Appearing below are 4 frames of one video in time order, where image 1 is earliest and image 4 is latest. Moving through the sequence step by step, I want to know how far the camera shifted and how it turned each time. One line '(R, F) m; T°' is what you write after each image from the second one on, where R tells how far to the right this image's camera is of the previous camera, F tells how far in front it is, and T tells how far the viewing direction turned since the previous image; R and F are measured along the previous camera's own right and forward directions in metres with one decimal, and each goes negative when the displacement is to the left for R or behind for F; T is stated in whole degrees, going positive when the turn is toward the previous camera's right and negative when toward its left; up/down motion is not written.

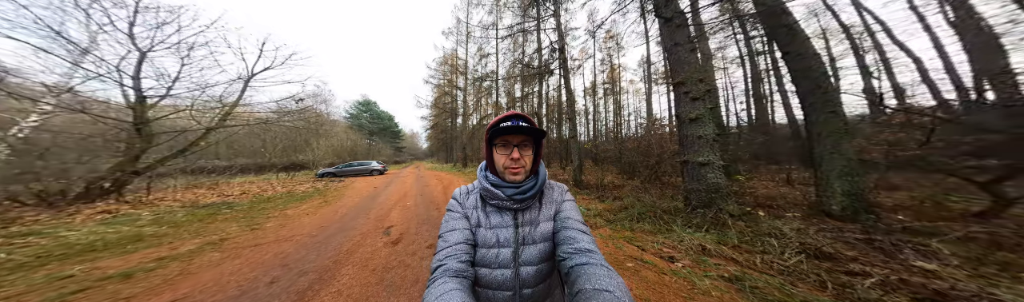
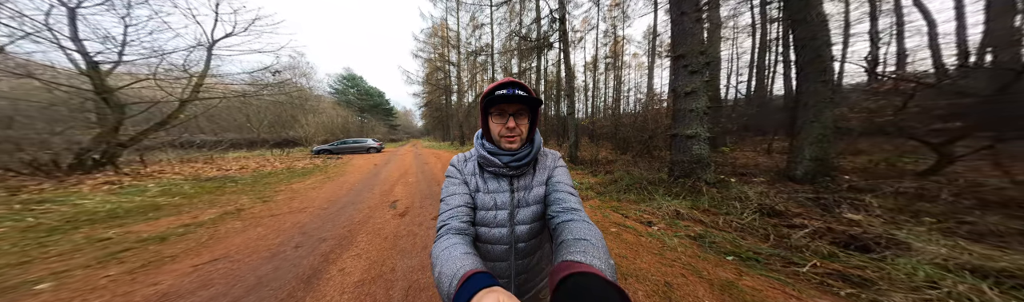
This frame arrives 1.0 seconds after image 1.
(0.0, -0.1) m; +1°
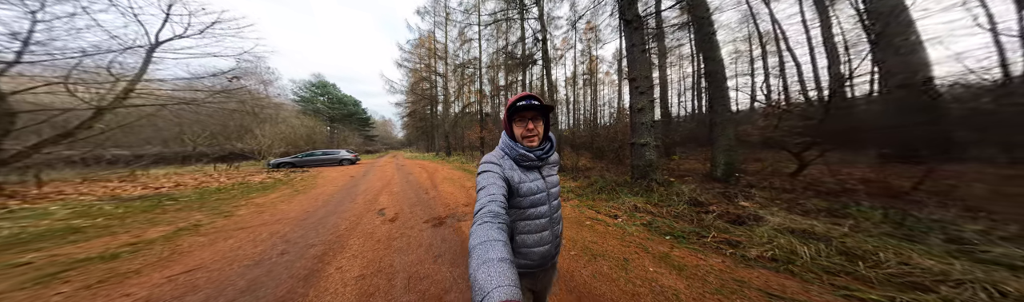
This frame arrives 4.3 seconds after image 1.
(-0.2, -0.5) m; +7°
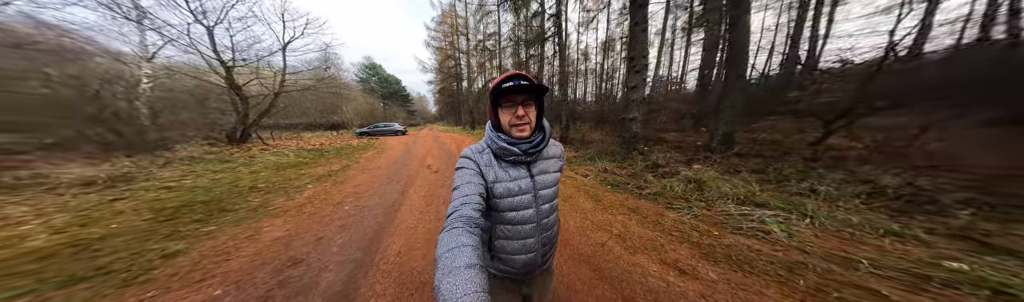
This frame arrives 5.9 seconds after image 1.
(+1.1, -1.7) m; -11°
